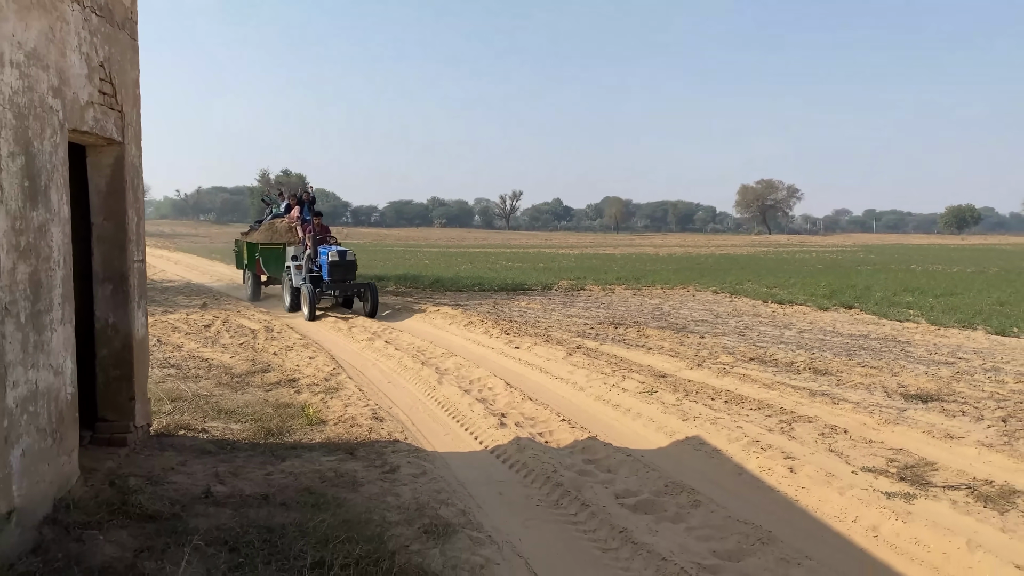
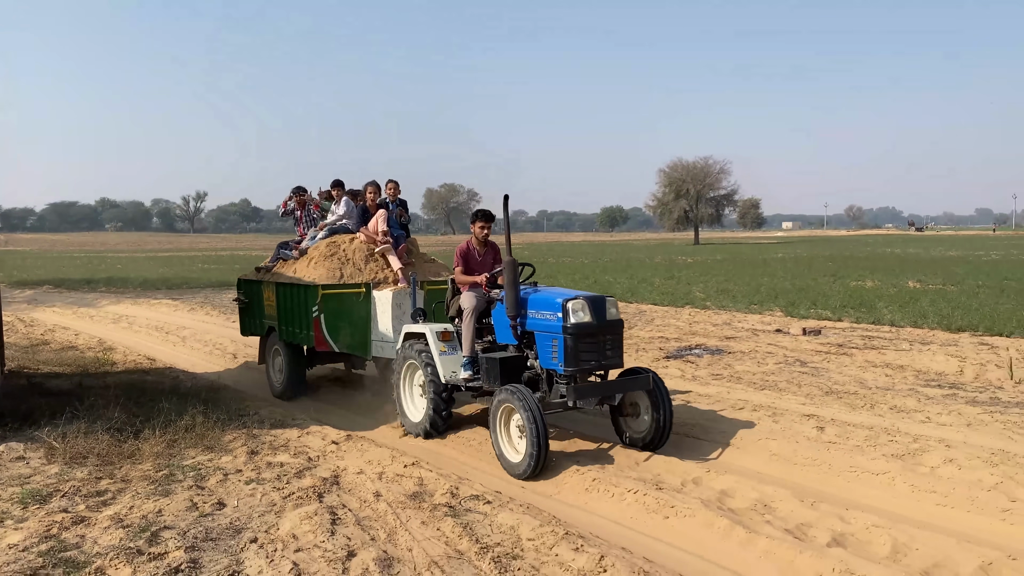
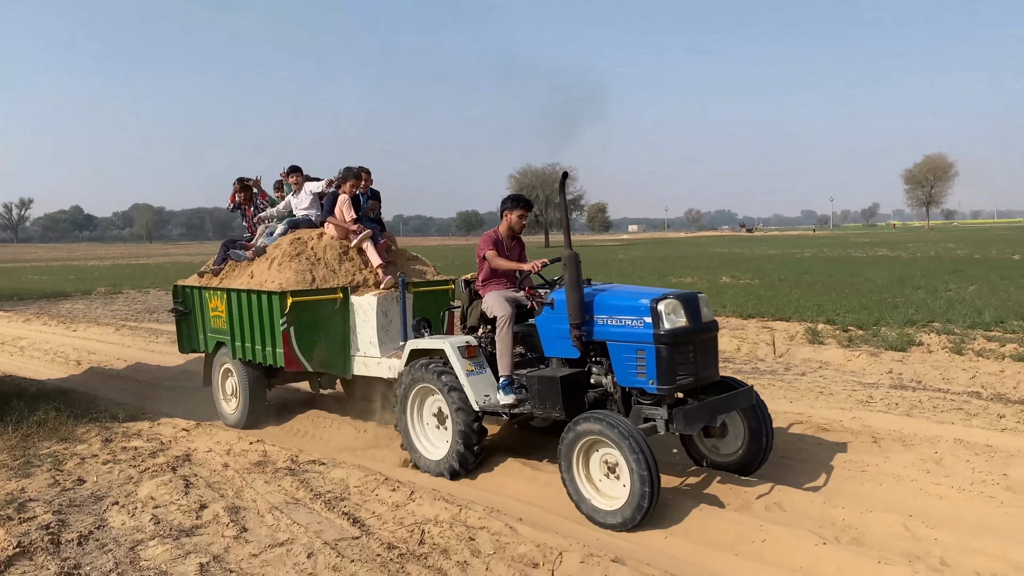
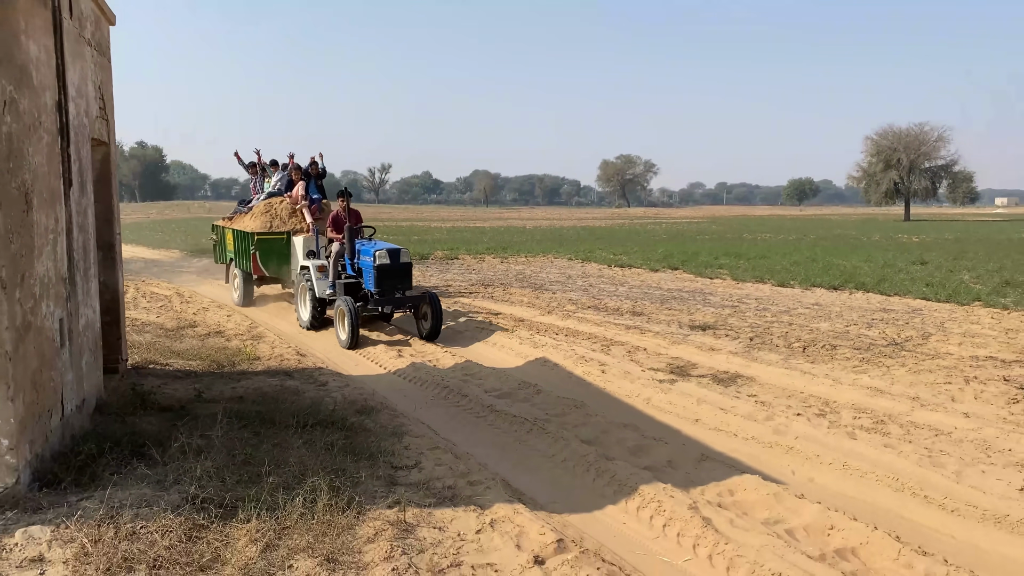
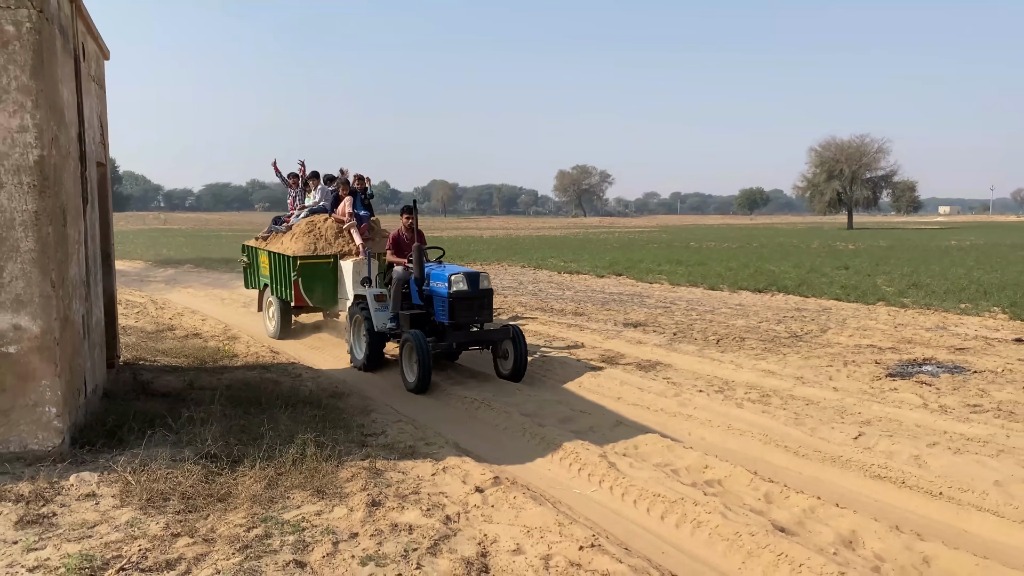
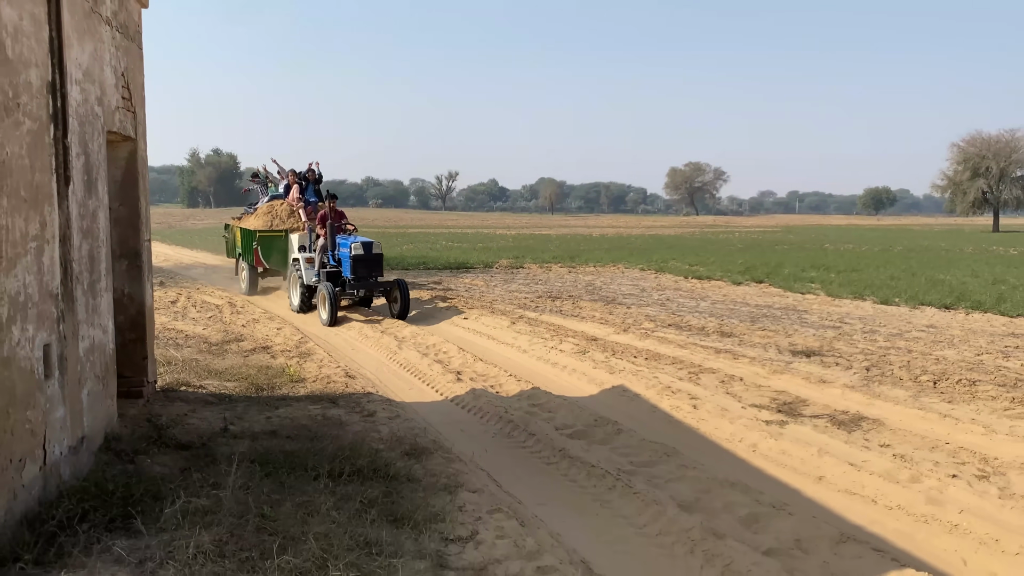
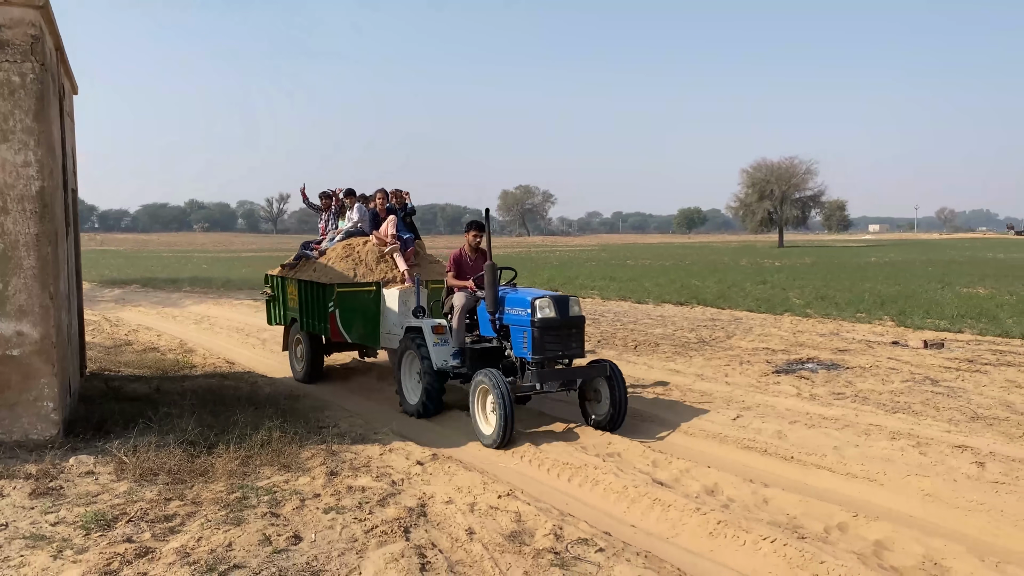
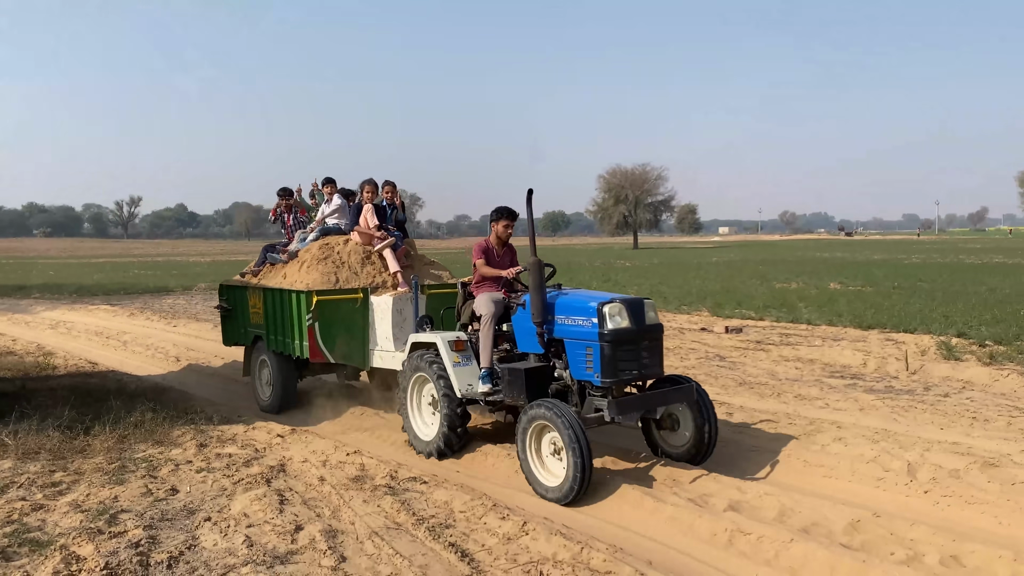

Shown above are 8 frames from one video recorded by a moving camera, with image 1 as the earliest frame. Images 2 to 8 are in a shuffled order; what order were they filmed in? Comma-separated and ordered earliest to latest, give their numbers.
6, 4, 5, 7, 2, 8, 3
